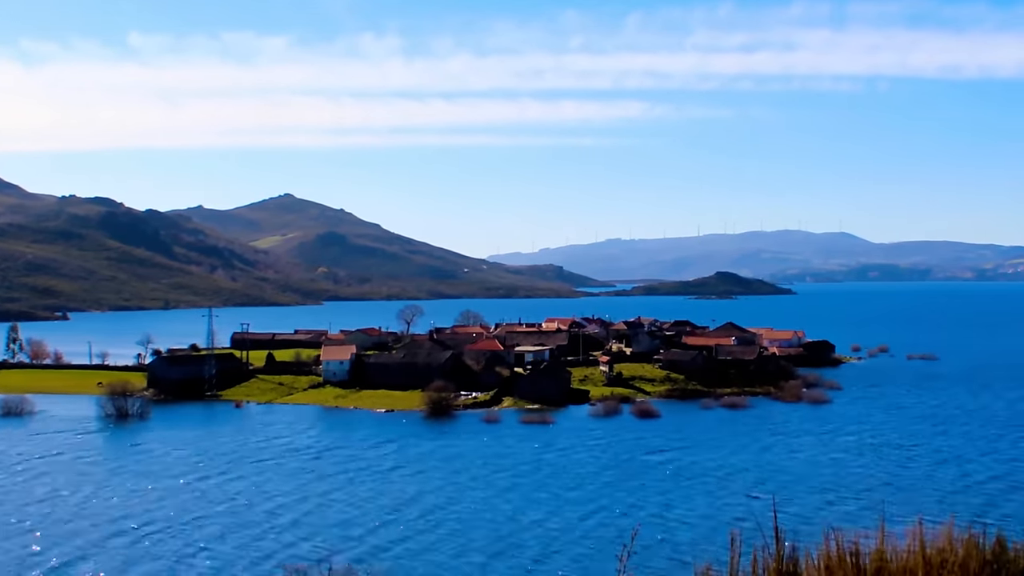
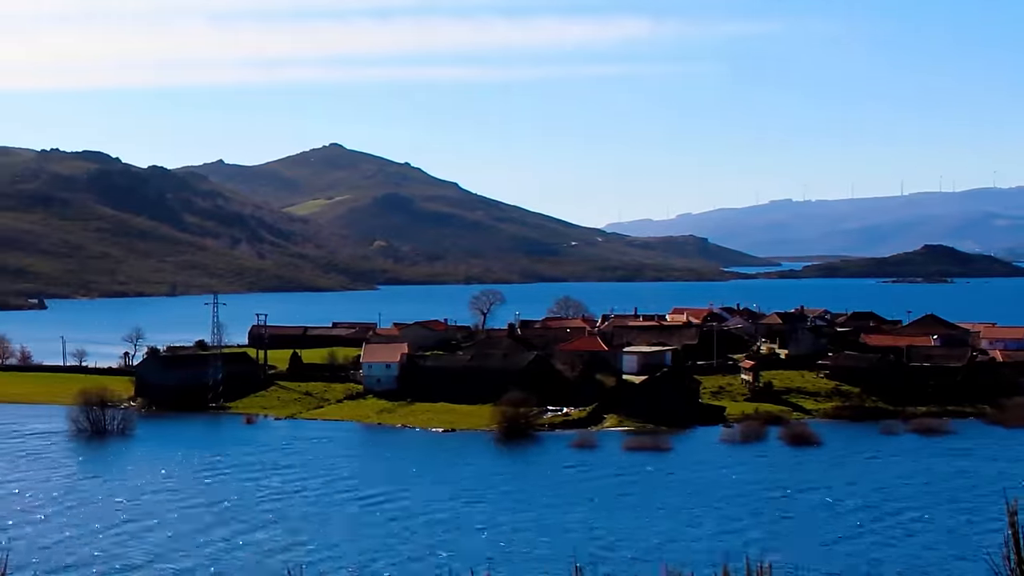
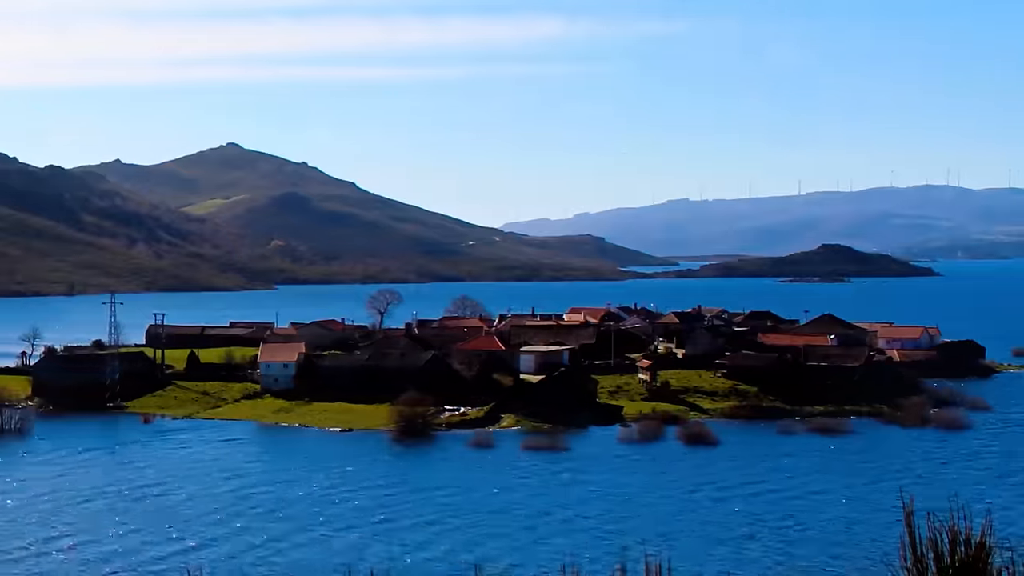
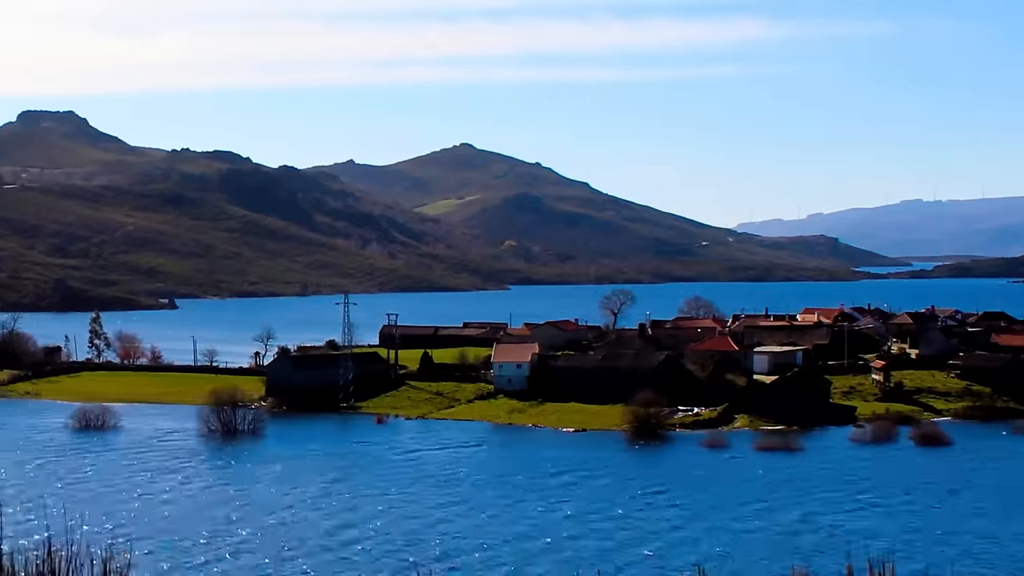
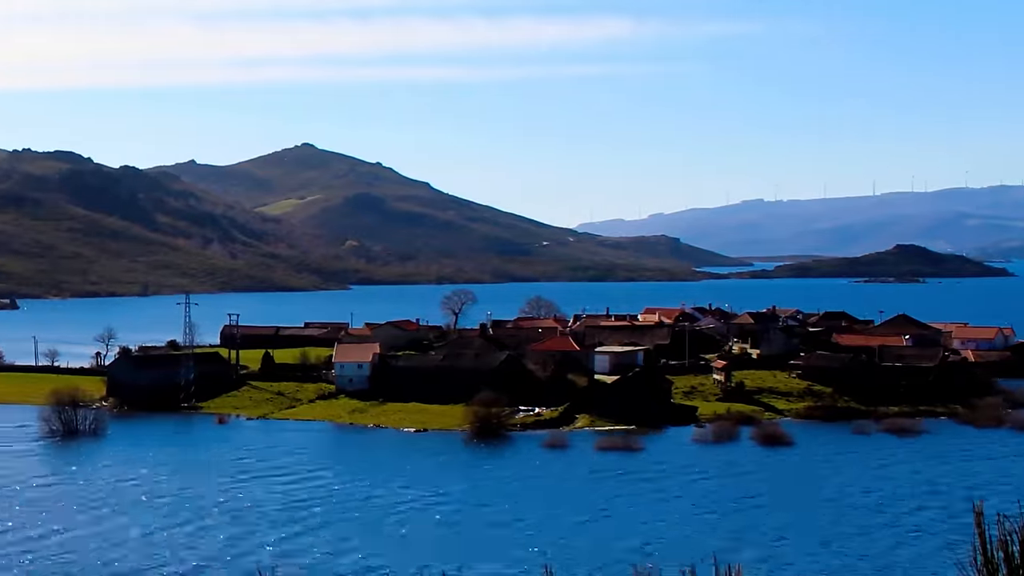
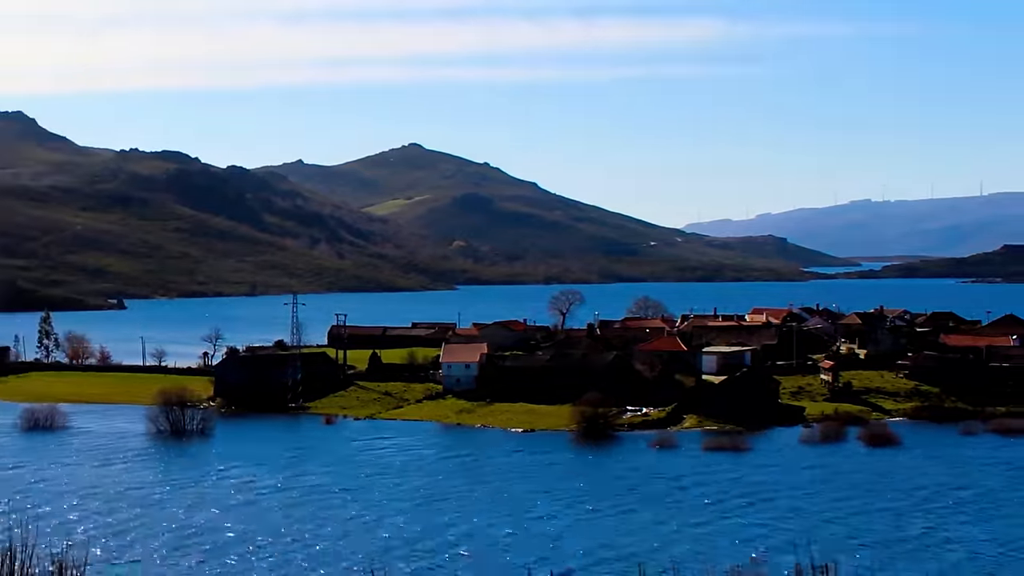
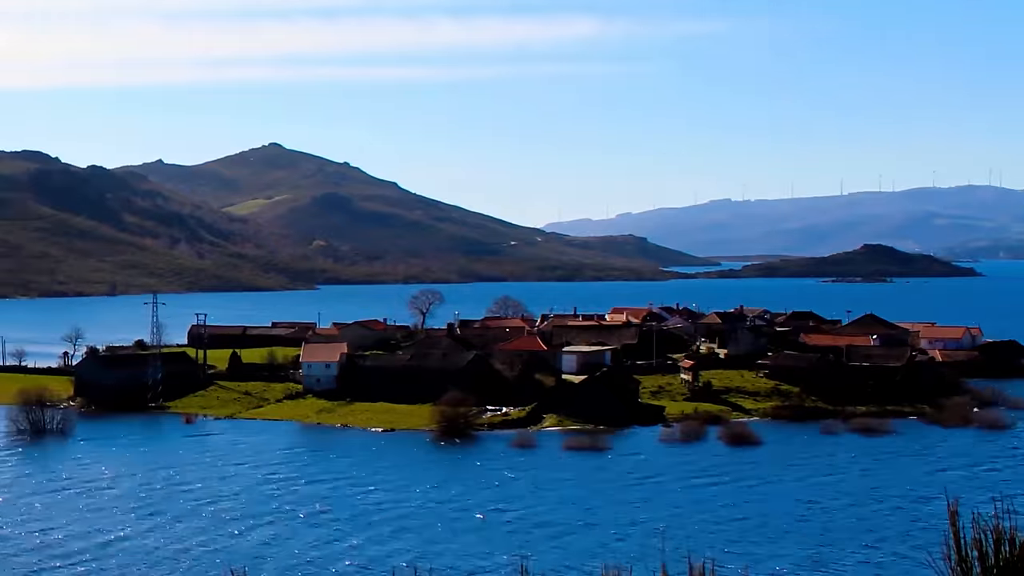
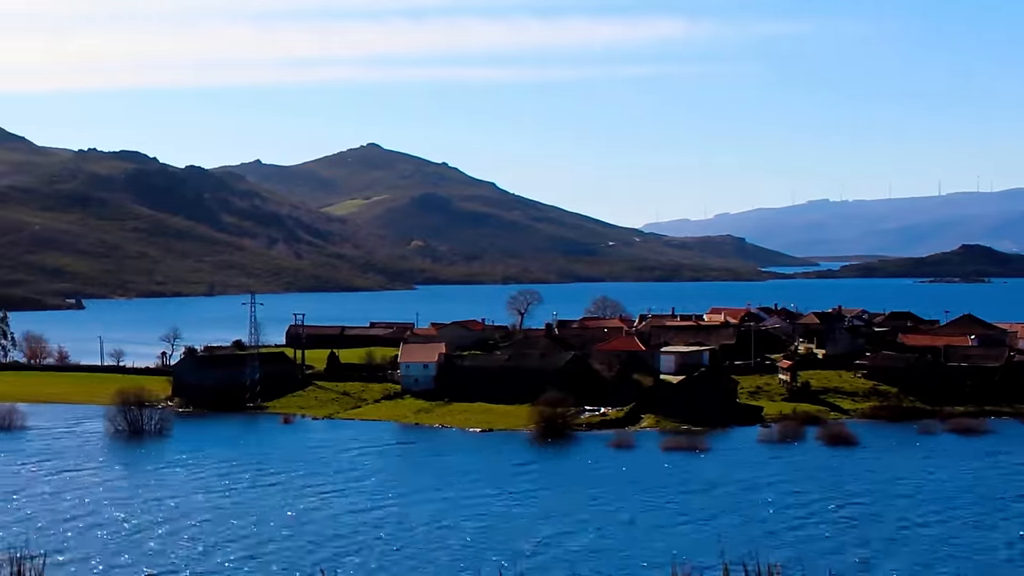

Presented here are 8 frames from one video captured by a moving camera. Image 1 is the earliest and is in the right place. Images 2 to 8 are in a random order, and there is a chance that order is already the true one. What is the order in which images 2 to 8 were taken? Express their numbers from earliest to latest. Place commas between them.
3, 7, 5, 2, 8, 6, 4
